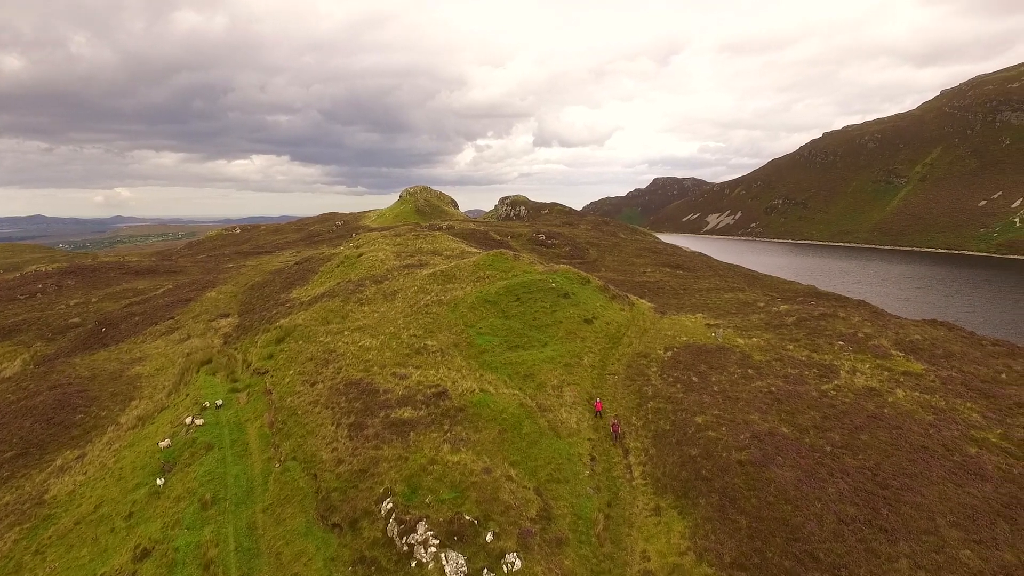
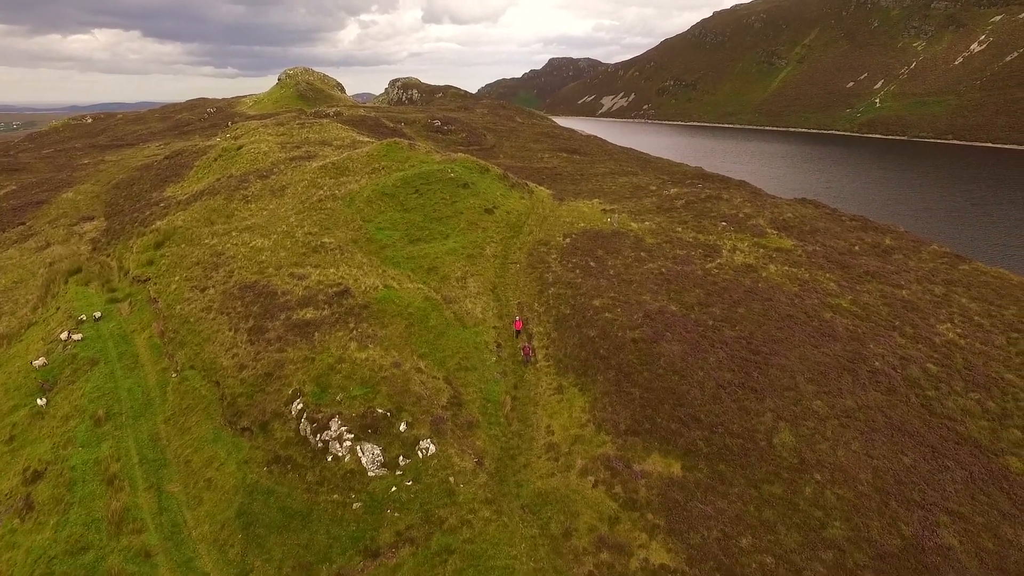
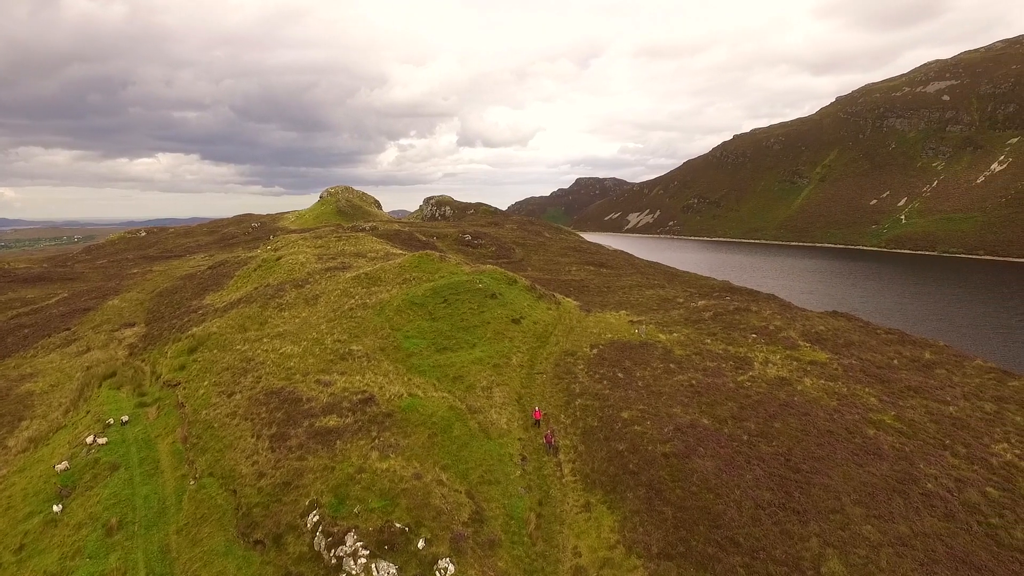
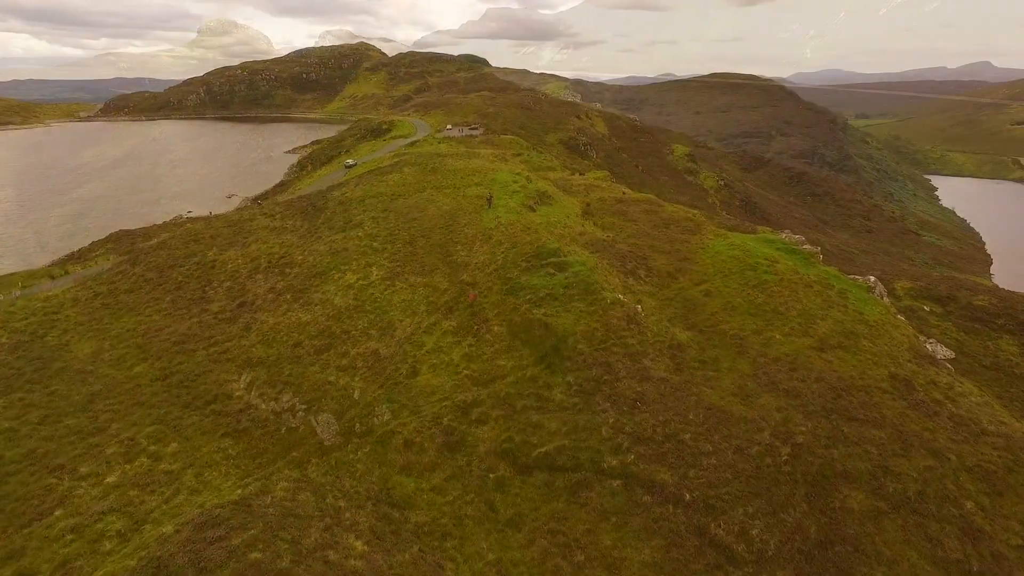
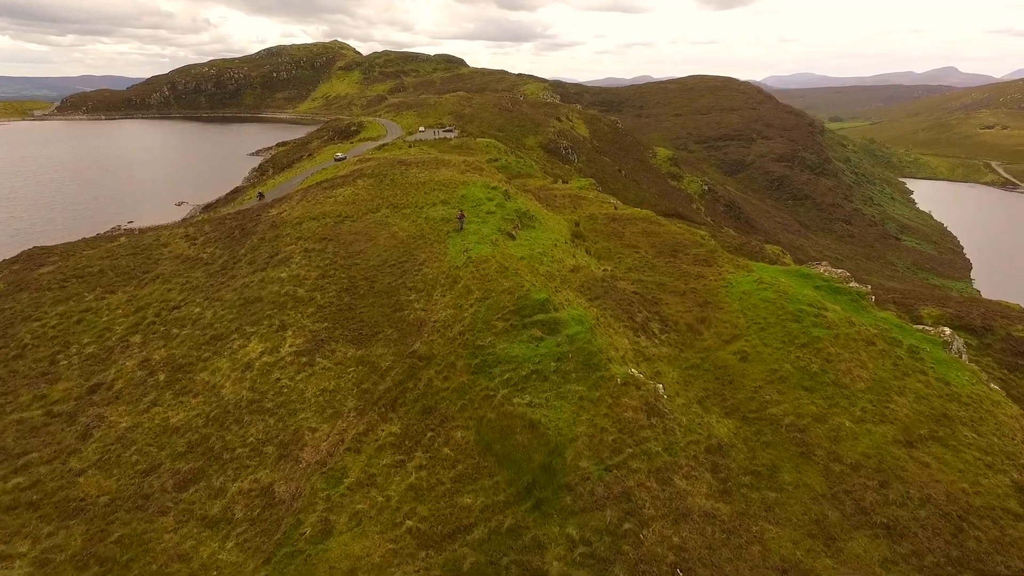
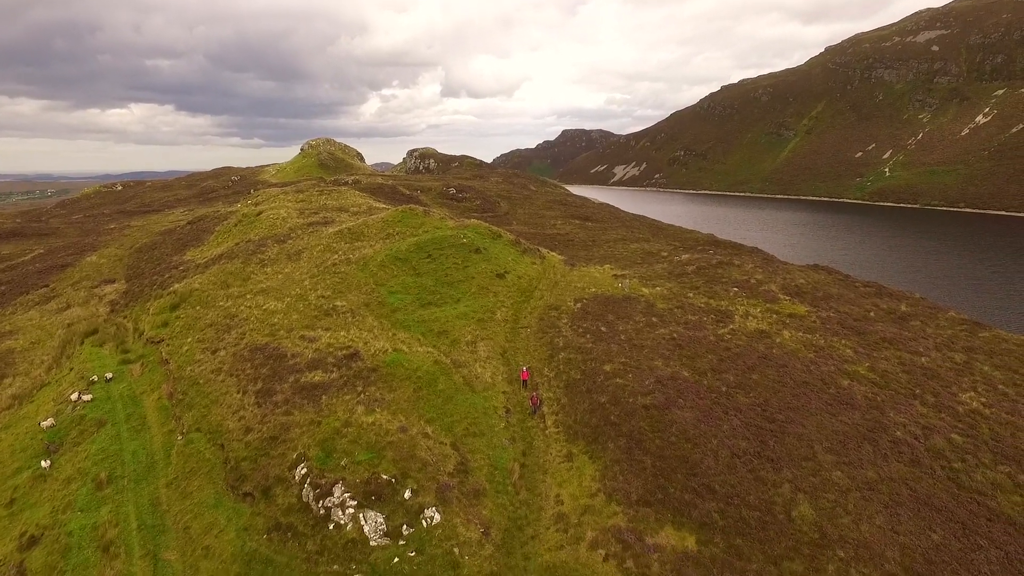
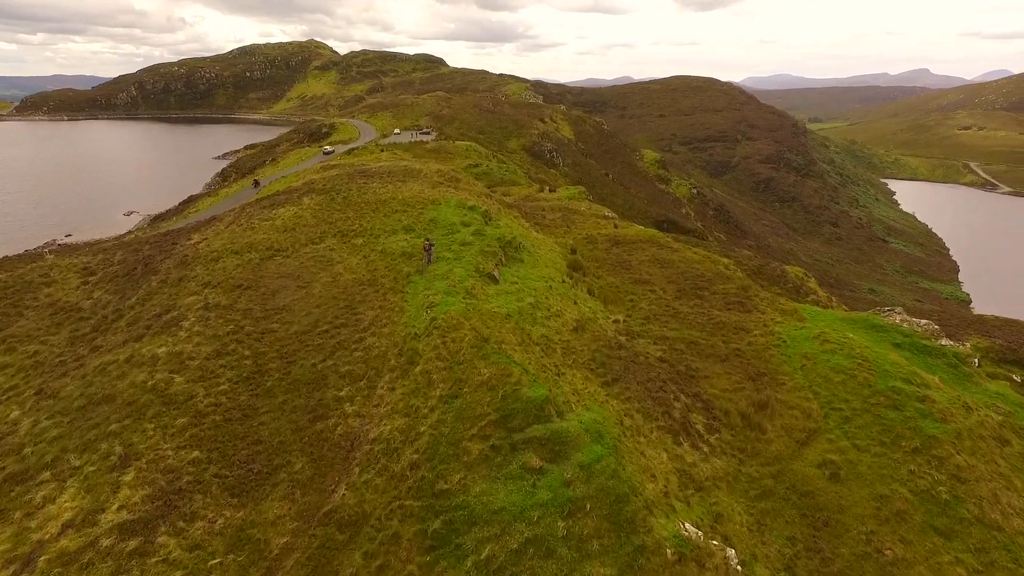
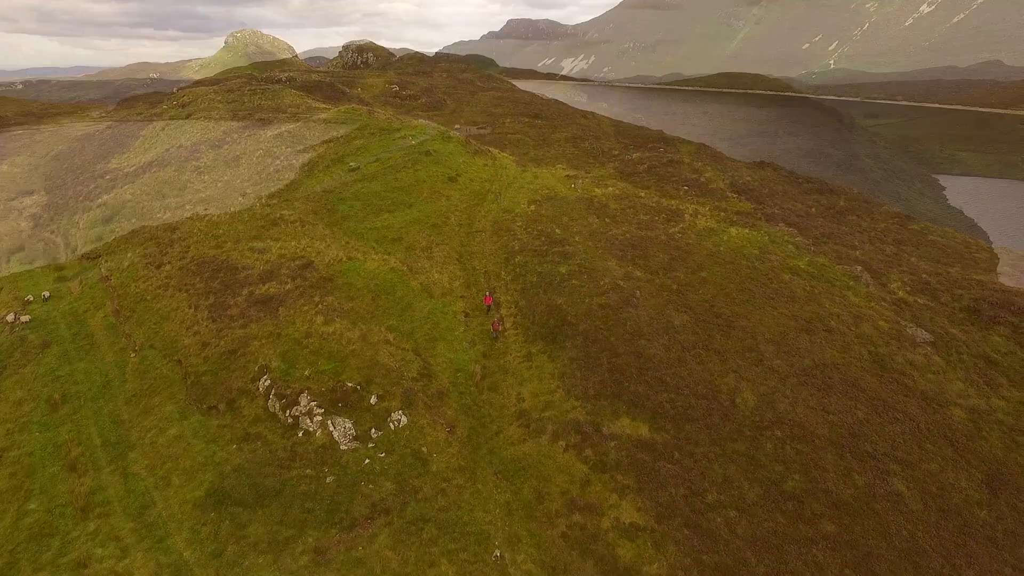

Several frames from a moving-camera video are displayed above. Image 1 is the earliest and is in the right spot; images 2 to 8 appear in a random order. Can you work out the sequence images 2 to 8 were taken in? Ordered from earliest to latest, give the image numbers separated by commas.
3, 6, 2, 8, 4, 5, 7
